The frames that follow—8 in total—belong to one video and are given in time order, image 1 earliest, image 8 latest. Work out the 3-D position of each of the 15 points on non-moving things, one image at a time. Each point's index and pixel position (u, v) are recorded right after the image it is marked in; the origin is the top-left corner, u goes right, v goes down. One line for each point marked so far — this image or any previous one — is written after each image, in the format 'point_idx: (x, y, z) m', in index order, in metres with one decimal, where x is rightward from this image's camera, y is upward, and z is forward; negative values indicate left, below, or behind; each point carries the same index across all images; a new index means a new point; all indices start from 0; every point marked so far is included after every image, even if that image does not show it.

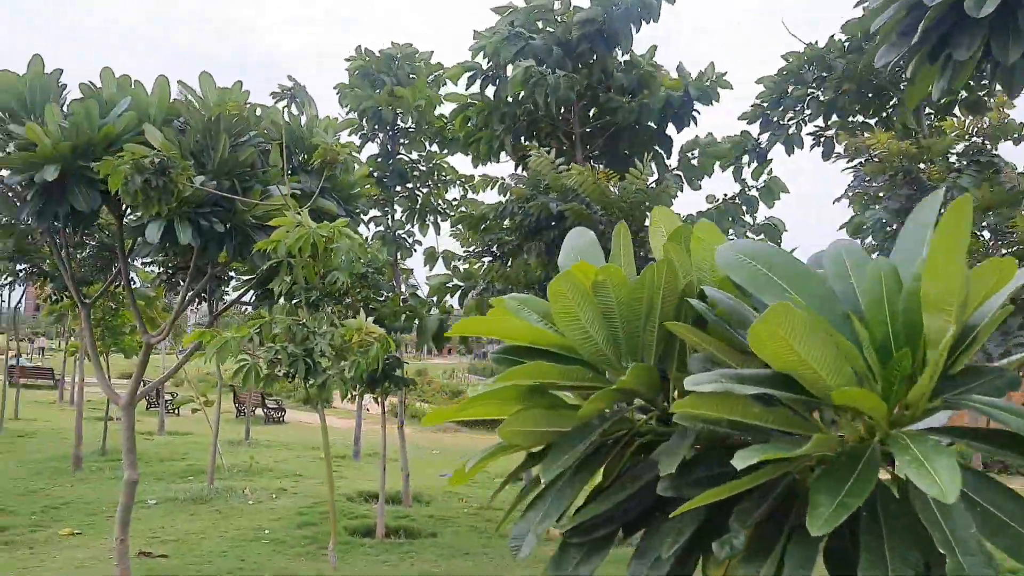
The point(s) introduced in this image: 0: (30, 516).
0: (-3.8, -1.8, +6.6) m
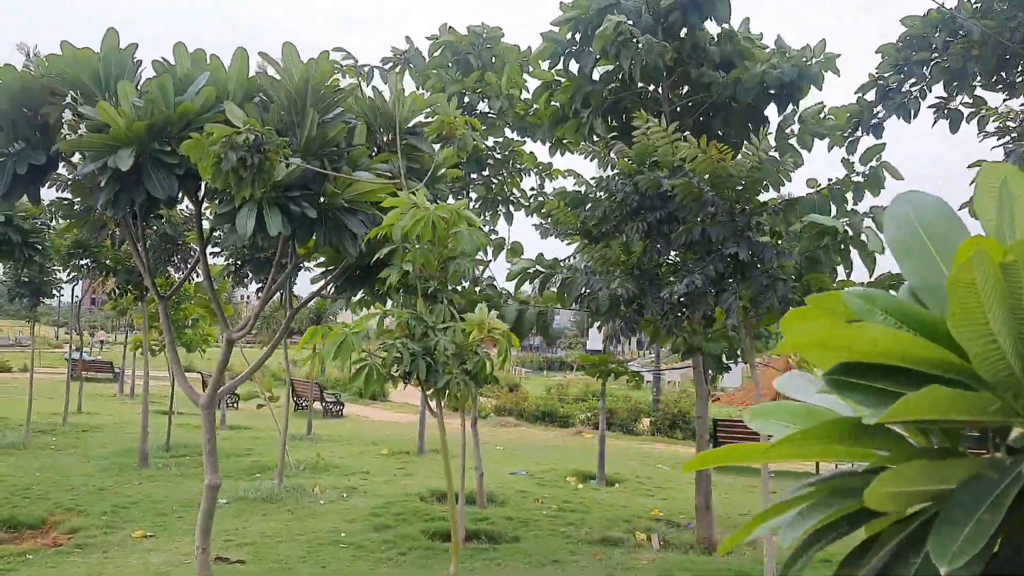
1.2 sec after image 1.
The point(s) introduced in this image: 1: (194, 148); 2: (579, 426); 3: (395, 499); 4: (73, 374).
0: (-3.1, -1.7, +6.4) m
1: (-1.2, +0.5, +3.1) m
2: (+1.1, -2.4, +14.4) m
3: (-1.0, -1.9, +7.5) m
4: (-9.6, -1.9, +18.5) m
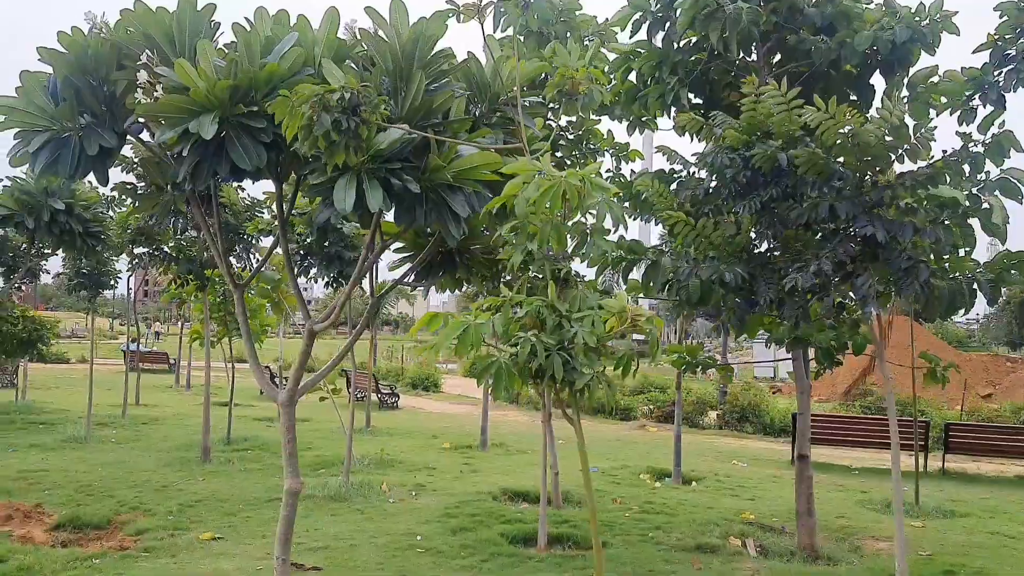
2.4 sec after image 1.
0: (-2.5, -1.7, +6.2) m
1: (-0.7, +0.6, +2.7) m
2: (+2.1, -2.2, +14.0) m
3: (-0.4, -1.8, +7.1) m
4: (-8.4, -1.7, +18.6) m
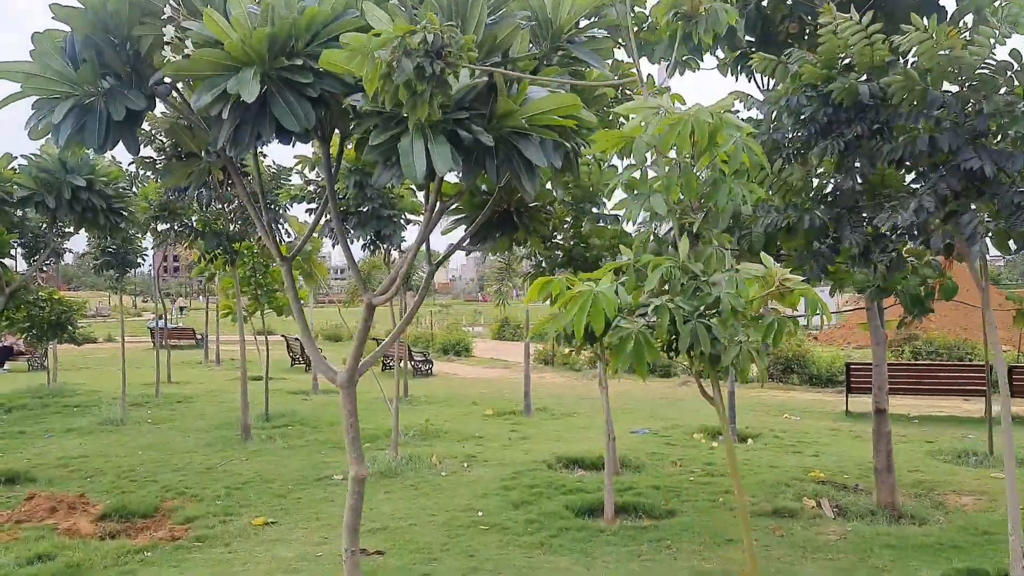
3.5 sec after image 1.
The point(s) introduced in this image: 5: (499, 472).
0: (-2.1, -1.5, +5.9) m
1: (-0.5, +0.6, +2.3) m
2: (+2.7, -1.4, +13.6) m
3: (+0.1, -1.5, +6.9) m
4: (-7.7, -1.2, +18.5) m
5: (-0.1, -1.5, +6.7) m
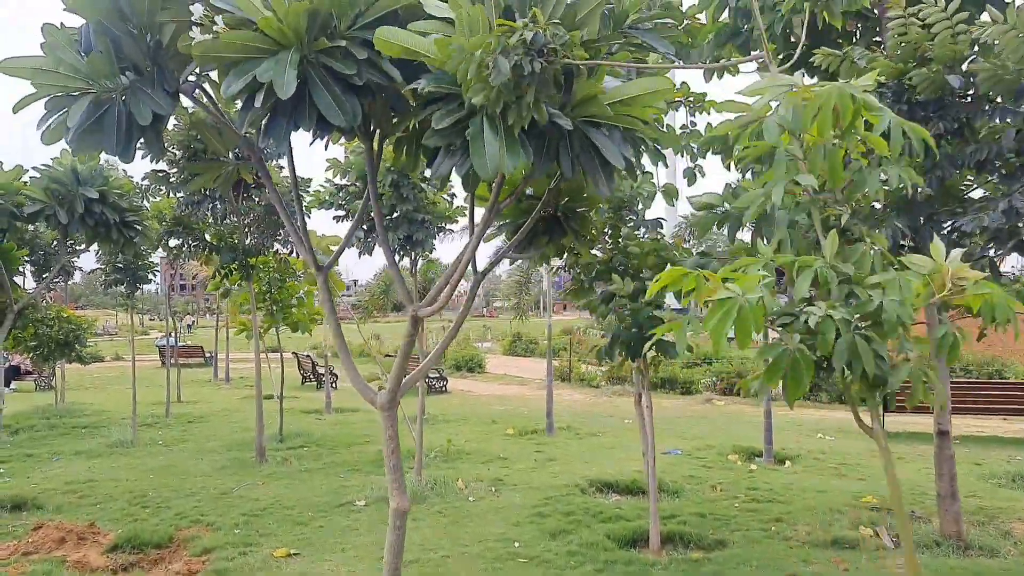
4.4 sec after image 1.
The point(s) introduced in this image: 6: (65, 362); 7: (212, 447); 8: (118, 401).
0: (-1.9, -1.6, +5.6) m
1: (-0.3, +0.6, +2.0) m
2: (+3.0, -1.6, +13.3) m
3: (+0.3, -1.6, +6.5) m
4: (-7.4, -1.6, +18.2) m
5: (+0.1, -1.6, +6.4) m
6: (-6.7, -1.1, +12.7) m
7: (-3.2, -1.7, +9.1) m
8: (-6.4, -1.8, +13.6) m
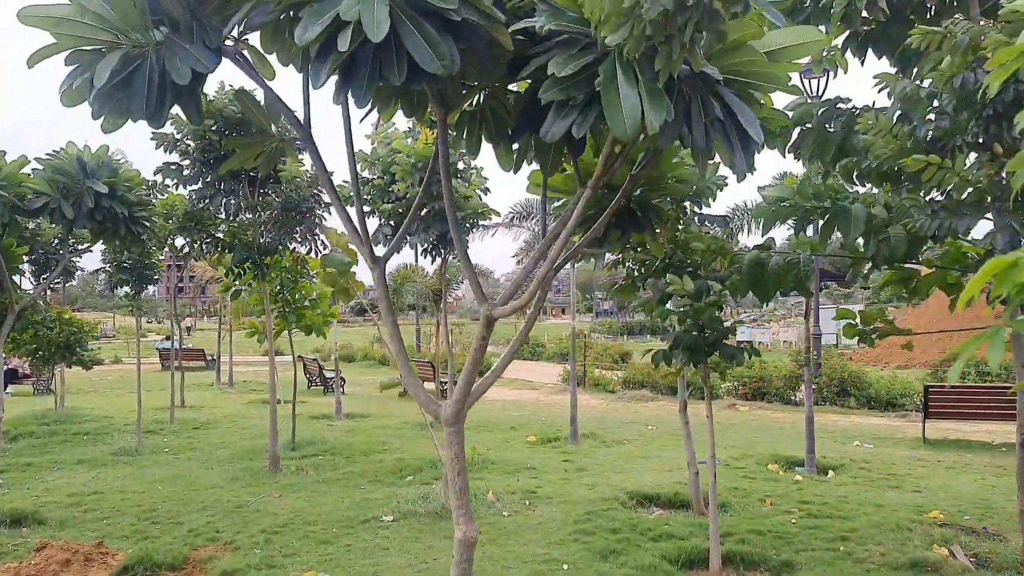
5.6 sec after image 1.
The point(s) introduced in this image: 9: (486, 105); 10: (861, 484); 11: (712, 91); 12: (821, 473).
0: (-1.6, -1.6, +5.2) m
1: (0.0, +0.6, +1.6) m
2: (+3.3, -1.7, +12.8) m
3: (+0.6, -1.6, +6.1) m
4: (-7.2, -1.6, +17.7) m
5: (+0.4, -1.6, +6.0) m
6: (-6.5, -1.1, +12.2) m
7: (-3.0, -1.7, +8.6) m
8: (-6.1, -1.8, +13.2) m
9: (-0.1, +0.7, +3.0) m
10: (+2.9, -1.6, +6.9) m
11: (+0.5, +0.5, +2.0) m
12: (+2.7, -1.6, +7.5) m
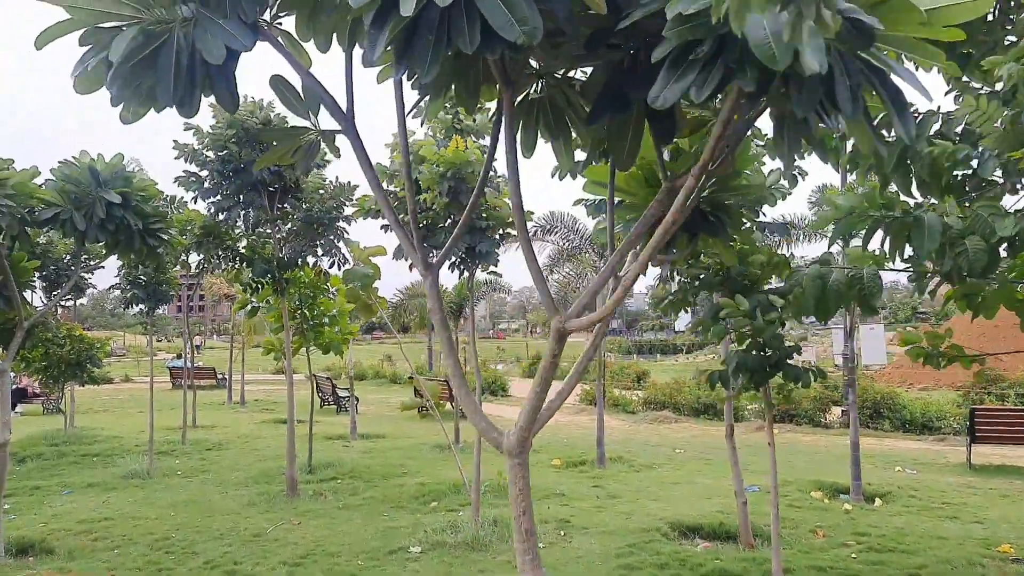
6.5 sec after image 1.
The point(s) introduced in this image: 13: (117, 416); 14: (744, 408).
0: (-1.4, -1.7, +4.8) m
1: (+0.2, +0.6, +1.3) m
2: (+3.6, -1.9, +12.4) m
3: (+0.8, -1.7, +5.7) m
4: (-6.8, -1.9, +17.4) m
5: (+0.6, -1.7, +5.6) m
6: (-6.2, -1.4, +11.9) m
7: (-2.7, -1.9, +8.3) m
8: (-5.8, -2.1, +12.8) m
9: (+0.1, +0.6, +2.7) m
10: (+3.1, -1.7, +6.5) m
11: (+0.7, +0.5, +1.7) m
12: (+3.0, -1.8, +7.1) m
13: (-6.6, -2.1, +14.0) m
14: (+3.5, -1.8, +12.5) m
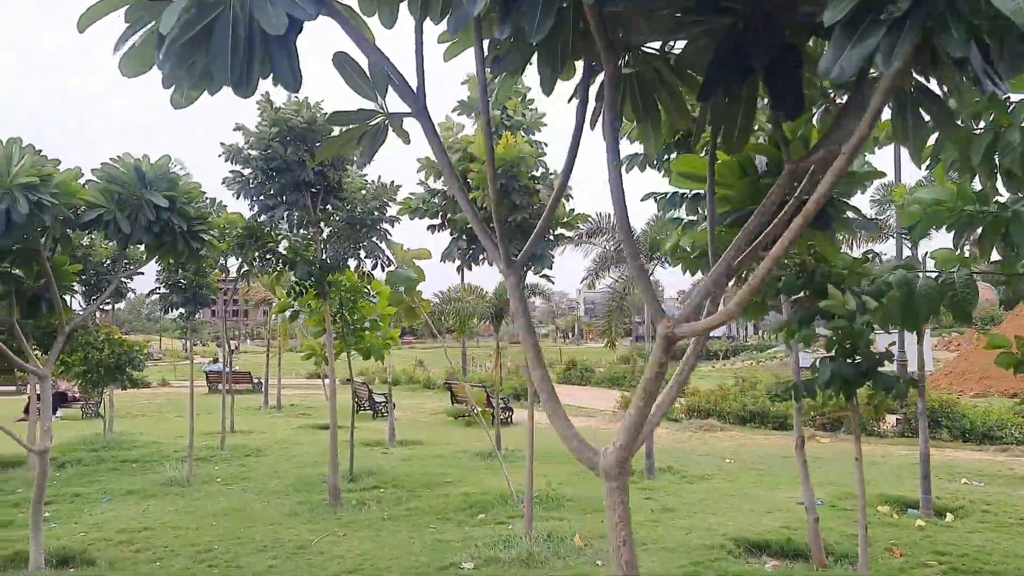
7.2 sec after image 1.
0: (-1.0, -1.7, +4.6) m
1: (+0.4, +0.6, +1.0) m
2: (+4.2, -2.0, +12.0) m
3: (+1.2, -1.7, +5.4) m
4: (-6.1, -2.0, +17.3) m
5: (+1.0, -1.7, +5.3) m
6: (-5.6, -1.4, +11.8) m
7: (-2.2, -1.9, +8.1) m
8: (-5.2, -2.2, +12.8) m
9: (+0.4, +0.6, +2.4) m
10: (+3.5, -1.8, +6.1) m
11: (+0.9, +0.5, +1.4) m
12: (+3.4, -1.8, +6.7) m
13: (-5.9, -2.2, +14.0) m
14: (+4.1, -1.8, +12.1) m
